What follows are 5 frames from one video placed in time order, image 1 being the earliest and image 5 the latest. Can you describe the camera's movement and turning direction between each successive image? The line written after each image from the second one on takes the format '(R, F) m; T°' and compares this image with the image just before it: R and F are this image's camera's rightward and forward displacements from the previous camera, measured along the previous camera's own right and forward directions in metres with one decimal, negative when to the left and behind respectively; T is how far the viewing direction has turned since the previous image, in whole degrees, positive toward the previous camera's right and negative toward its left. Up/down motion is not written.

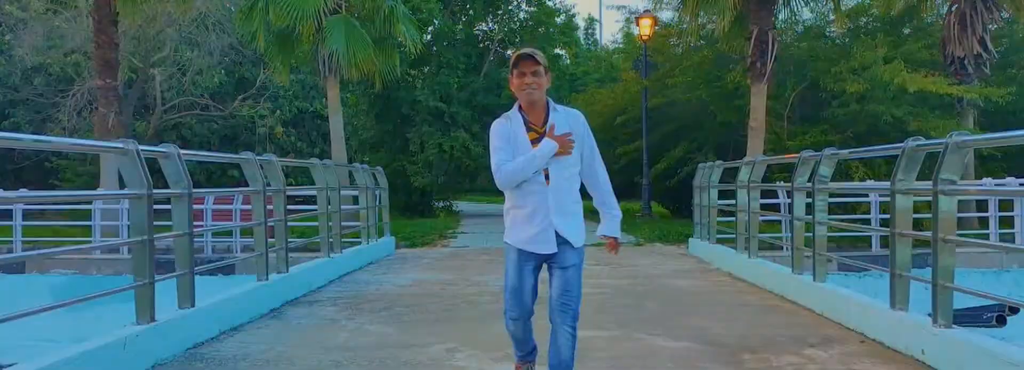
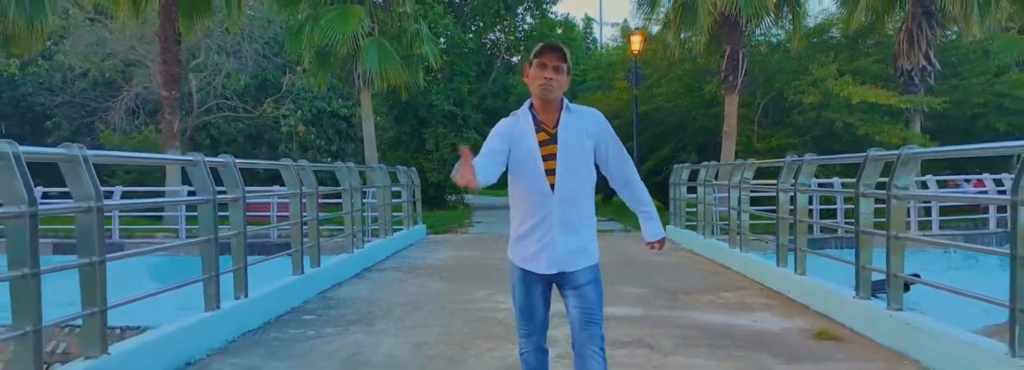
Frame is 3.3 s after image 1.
(-0.1, -2.4) m; 0°
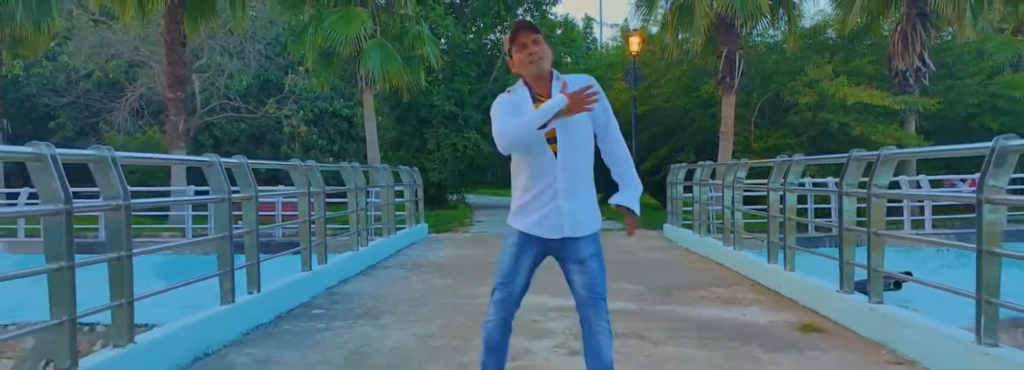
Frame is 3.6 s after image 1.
(0.0, -0.3) m; 0°
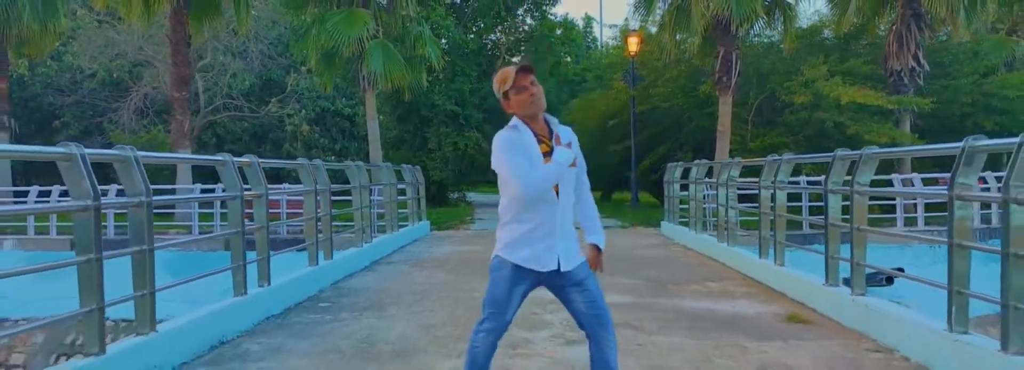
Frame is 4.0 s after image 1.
(0.0, -0.3) m; 0°
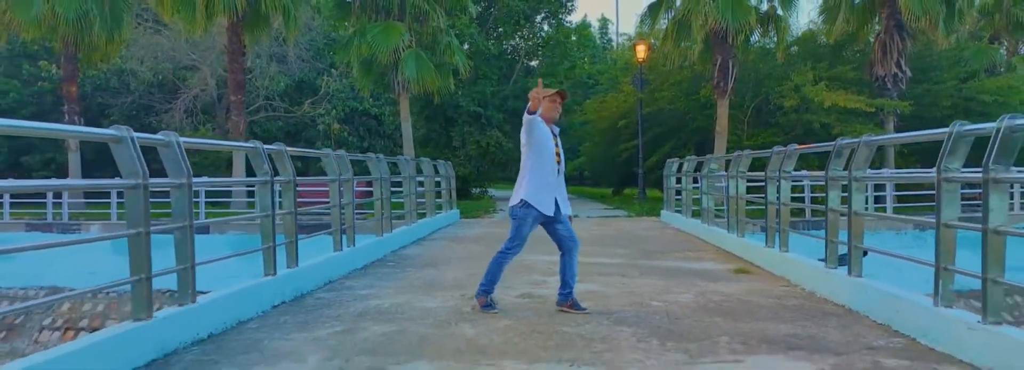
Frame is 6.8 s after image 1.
(-0.1, -2.1) m; -1°
